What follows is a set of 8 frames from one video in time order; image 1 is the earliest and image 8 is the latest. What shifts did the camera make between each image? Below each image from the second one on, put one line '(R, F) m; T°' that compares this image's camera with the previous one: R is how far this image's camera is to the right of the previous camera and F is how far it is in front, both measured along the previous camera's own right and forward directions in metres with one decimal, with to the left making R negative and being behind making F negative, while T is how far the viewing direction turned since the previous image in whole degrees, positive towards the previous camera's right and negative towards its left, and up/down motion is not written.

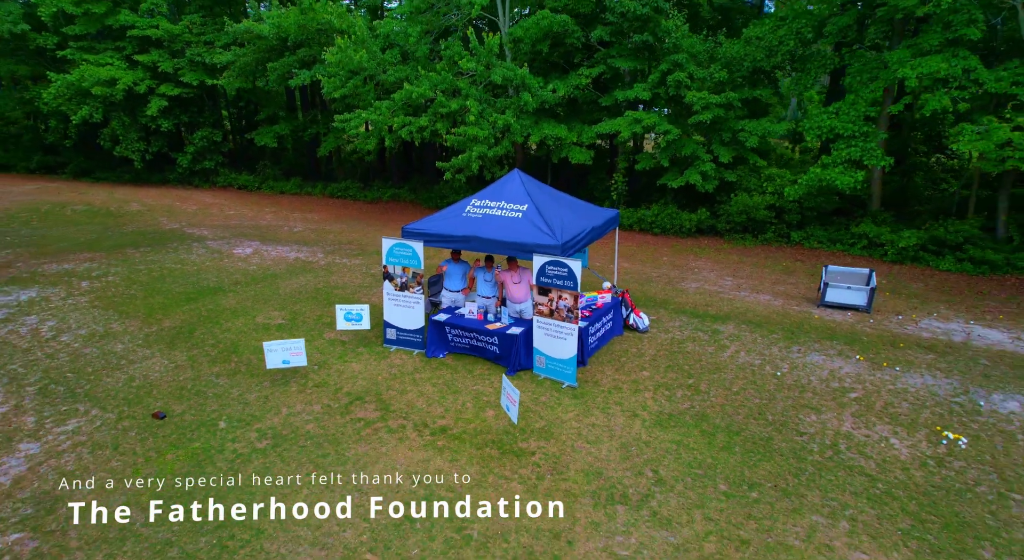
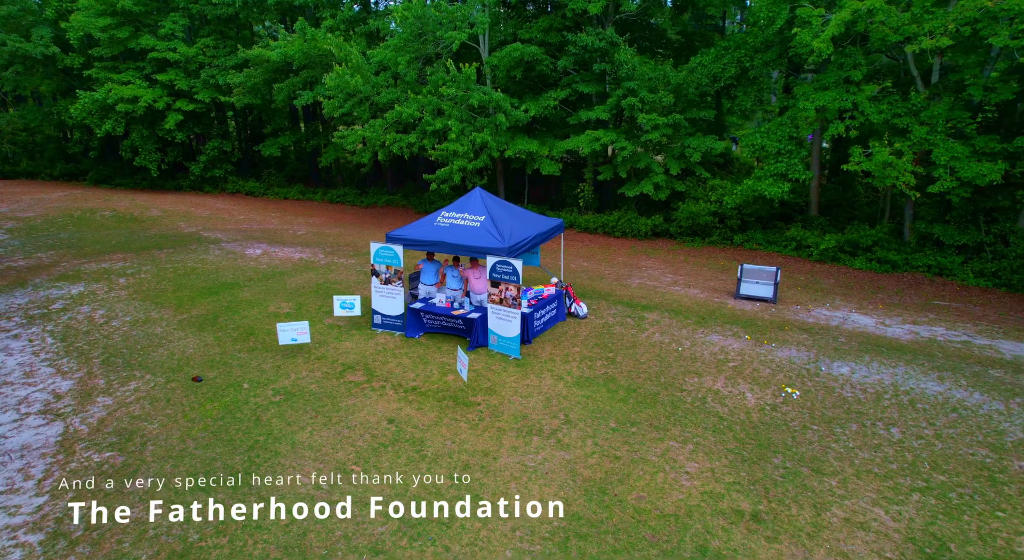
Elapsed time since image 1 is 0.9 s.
(+0.6, -1.9) m; 0°
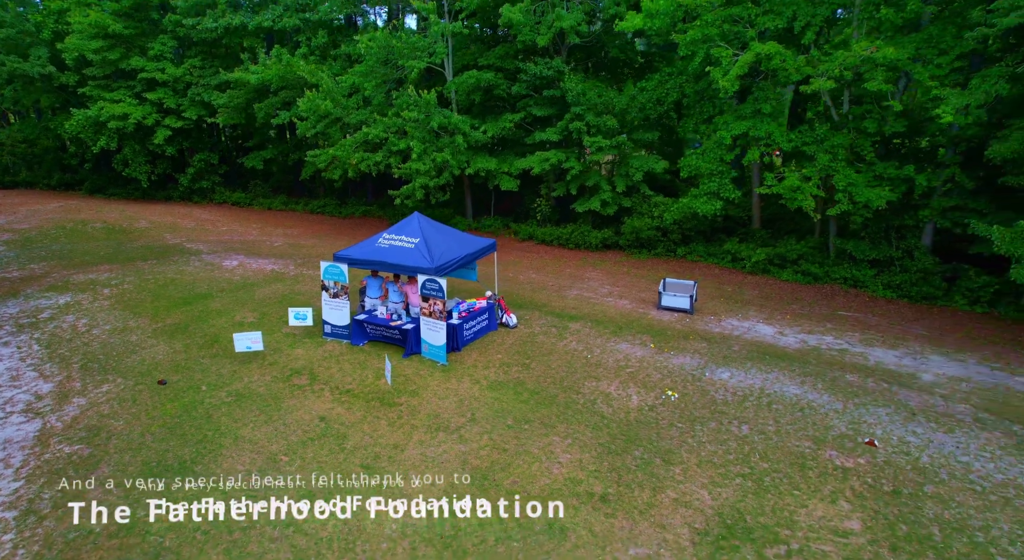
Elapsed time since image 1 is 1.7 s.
(+1.3, -1.2) m; 0°
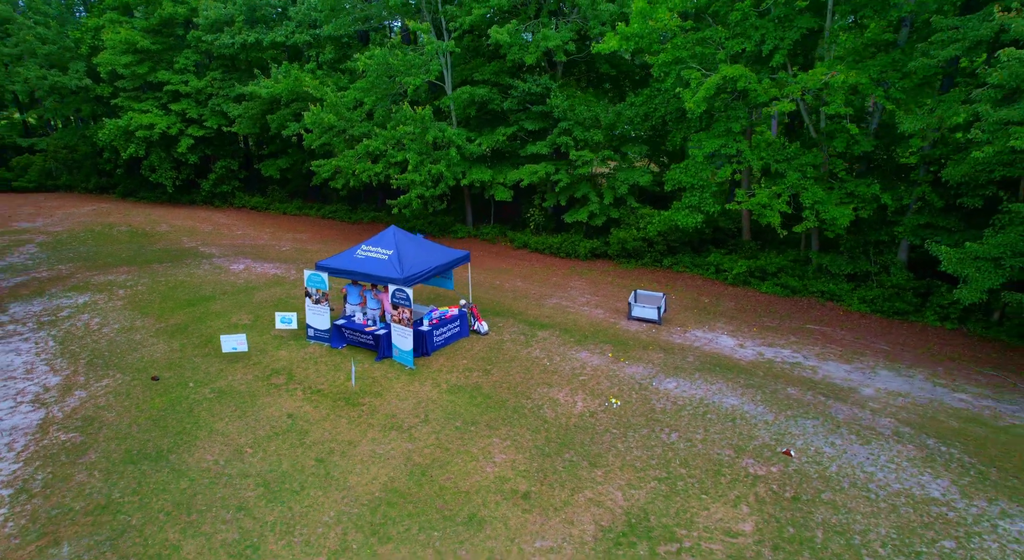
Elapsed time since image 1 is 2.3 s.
(+1.2, -0.6) m; -3°
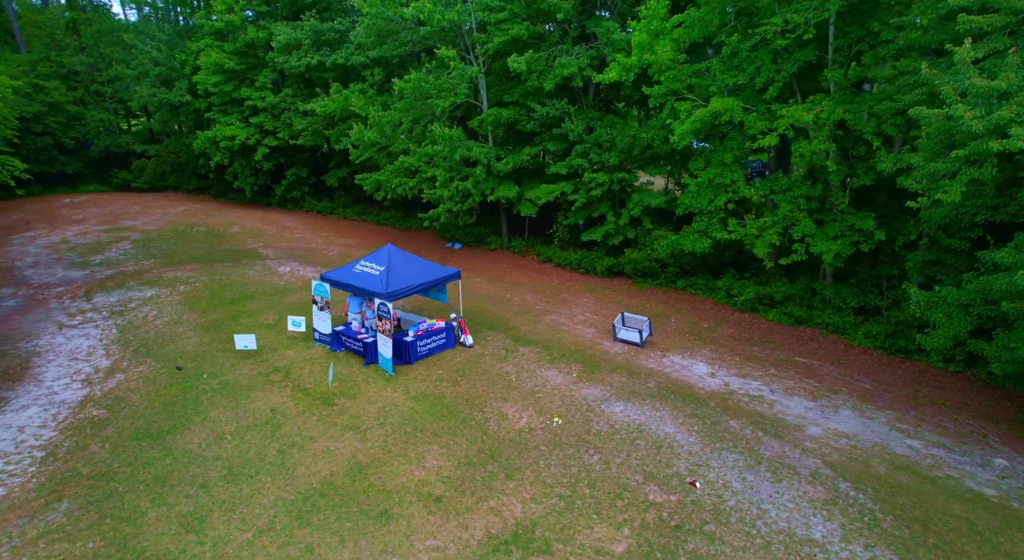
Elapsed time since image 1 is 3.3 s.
(+2.2, -0.6) m; -9°
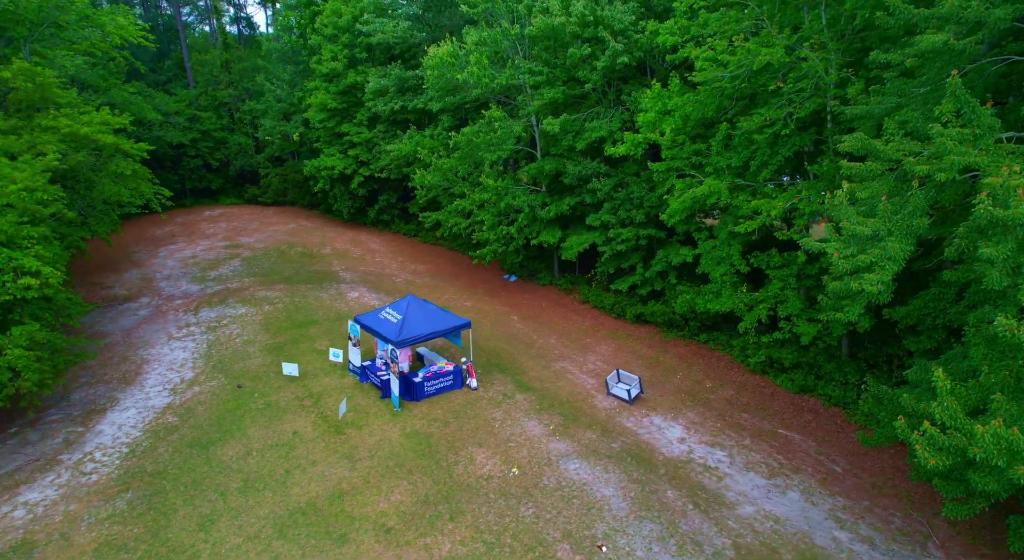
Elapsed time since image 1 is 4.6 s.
(+2.6, -1.2) m; -11°
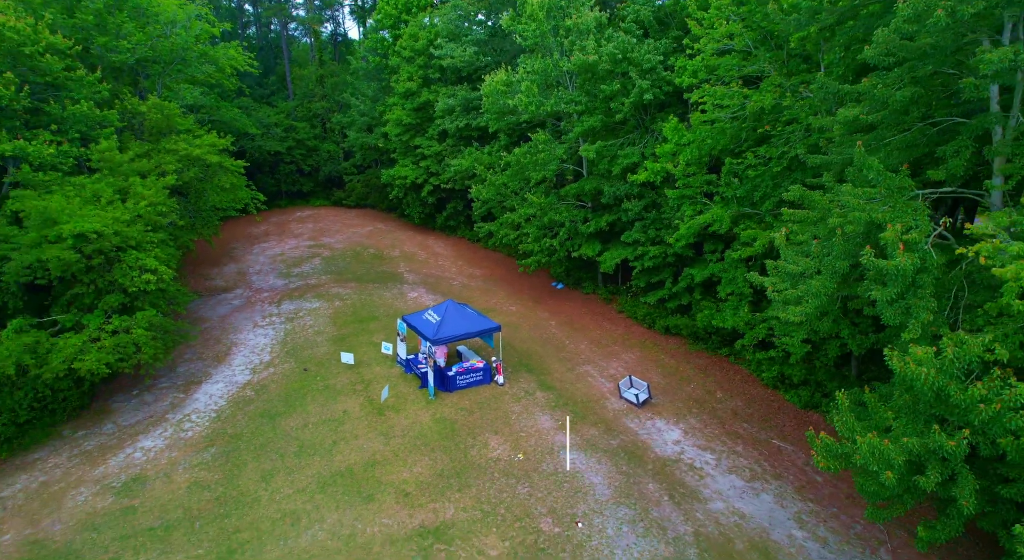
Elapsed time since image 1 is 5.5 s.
(+1.5, -1.7) m; -8°
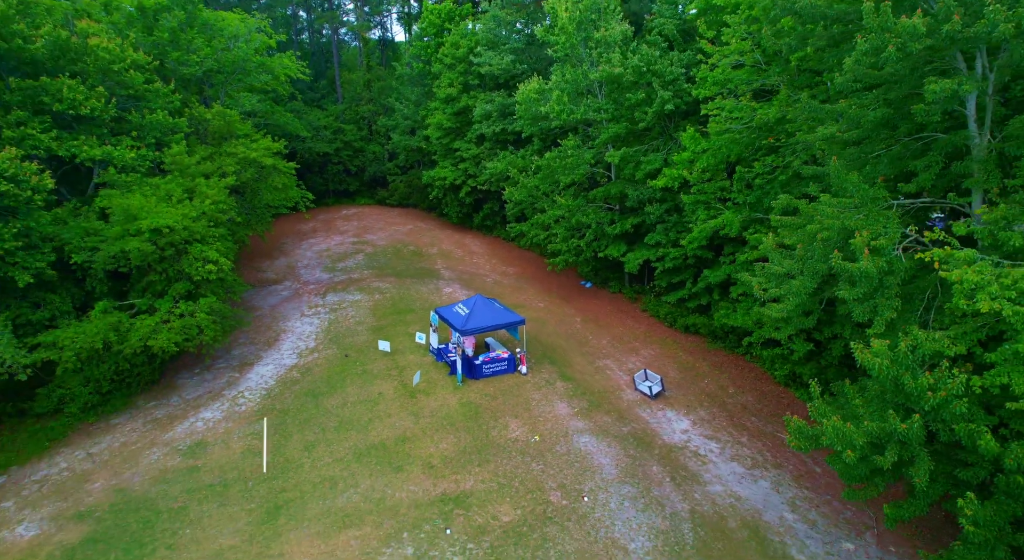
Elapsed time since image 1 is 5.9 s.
(+0.5, -1.2) m; -4°
